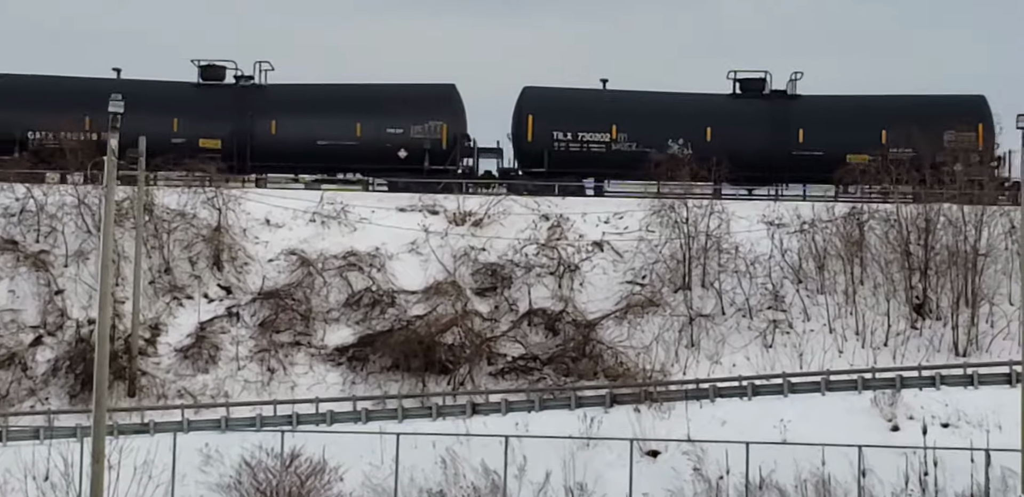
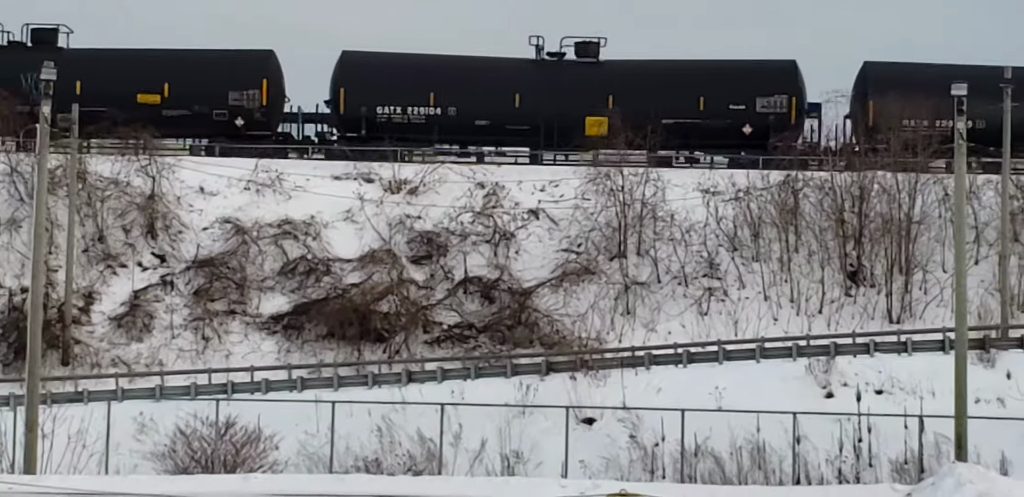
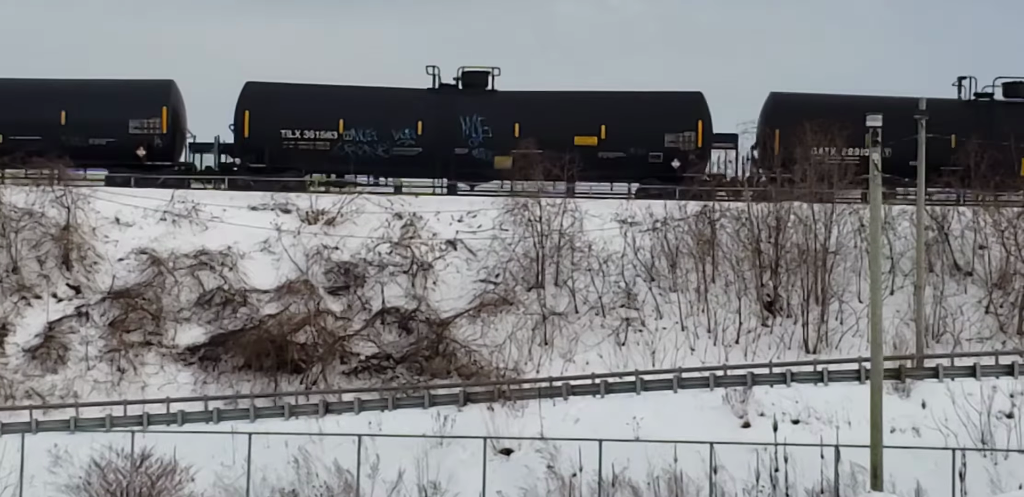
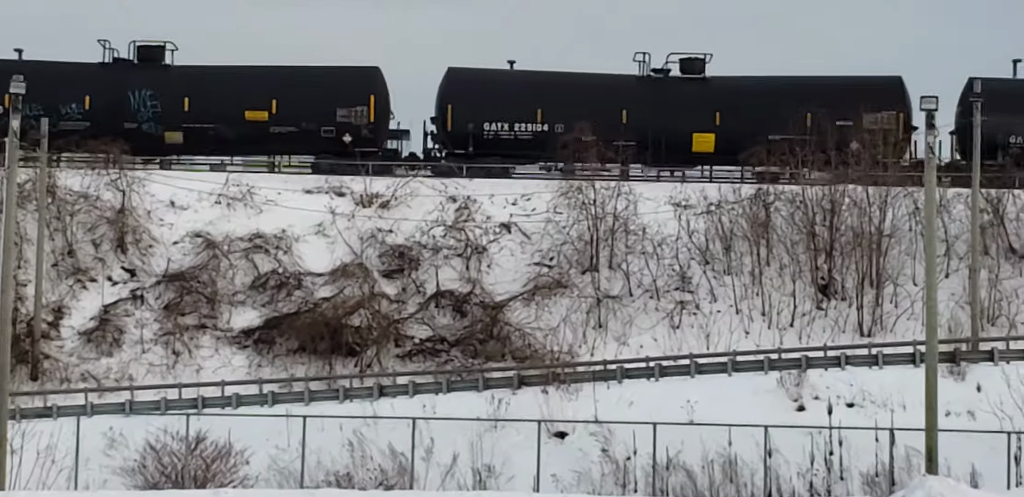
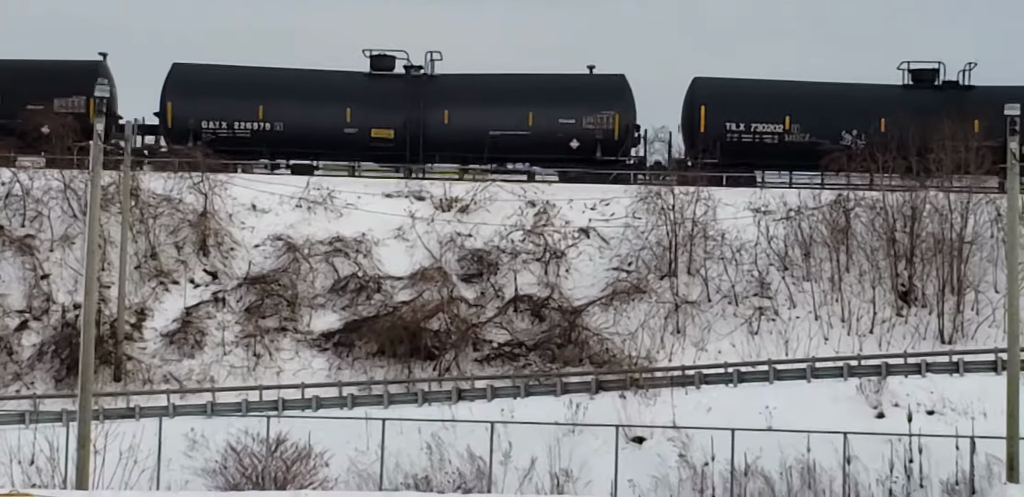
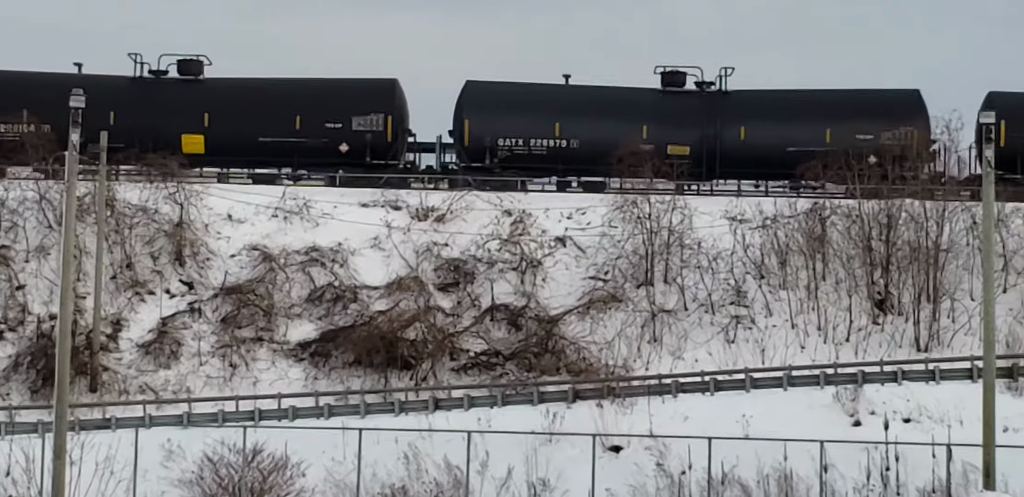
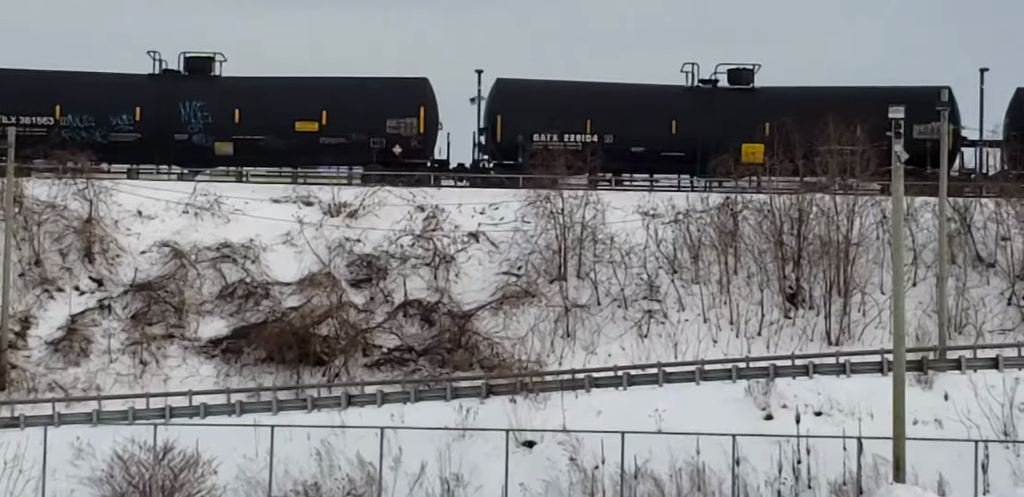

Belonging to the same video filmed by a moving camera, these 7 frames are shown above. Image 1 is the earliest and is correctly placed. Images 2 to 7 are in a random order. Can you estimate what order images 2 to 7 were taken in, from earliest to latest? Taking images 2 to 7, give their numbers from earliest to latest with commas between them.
5, 6, 2, 4, 7, 3
